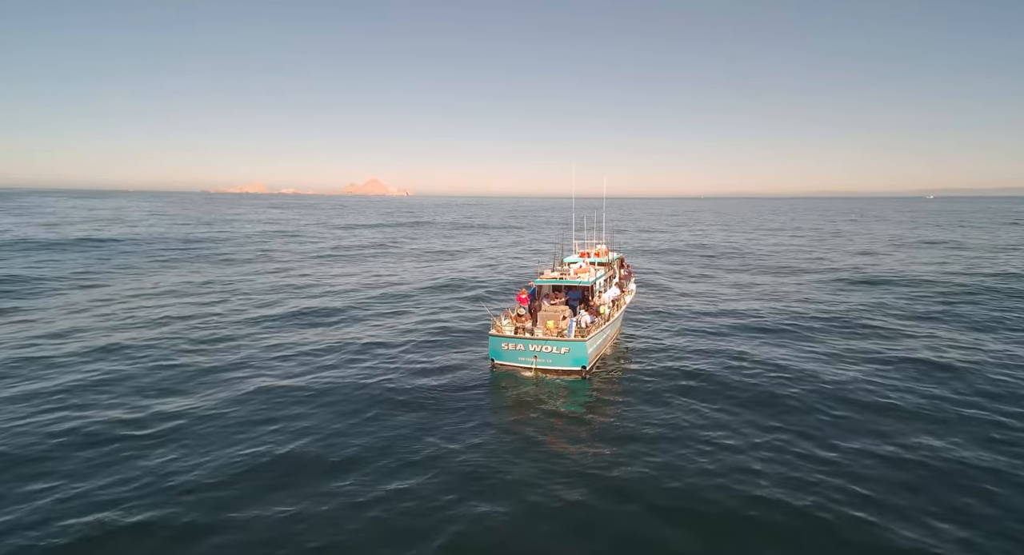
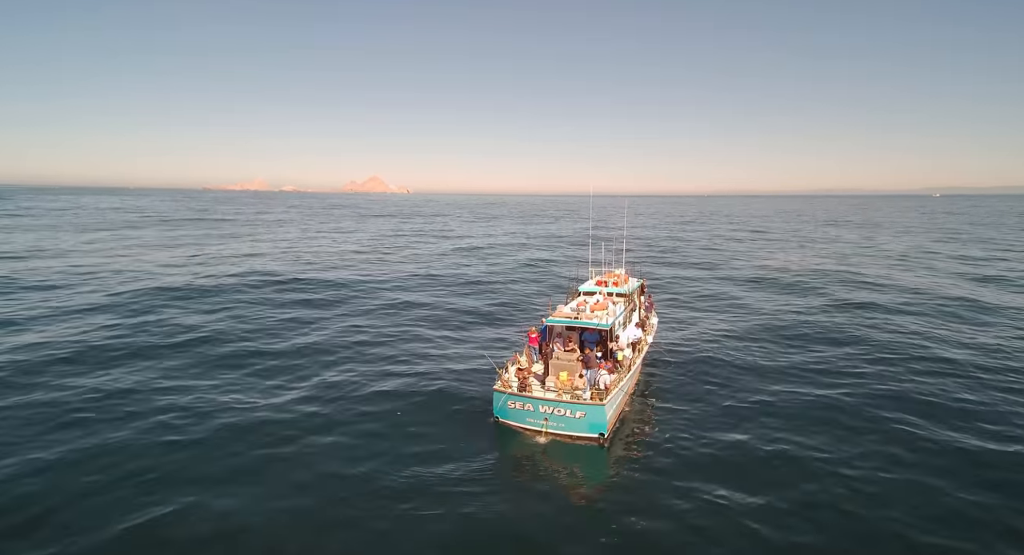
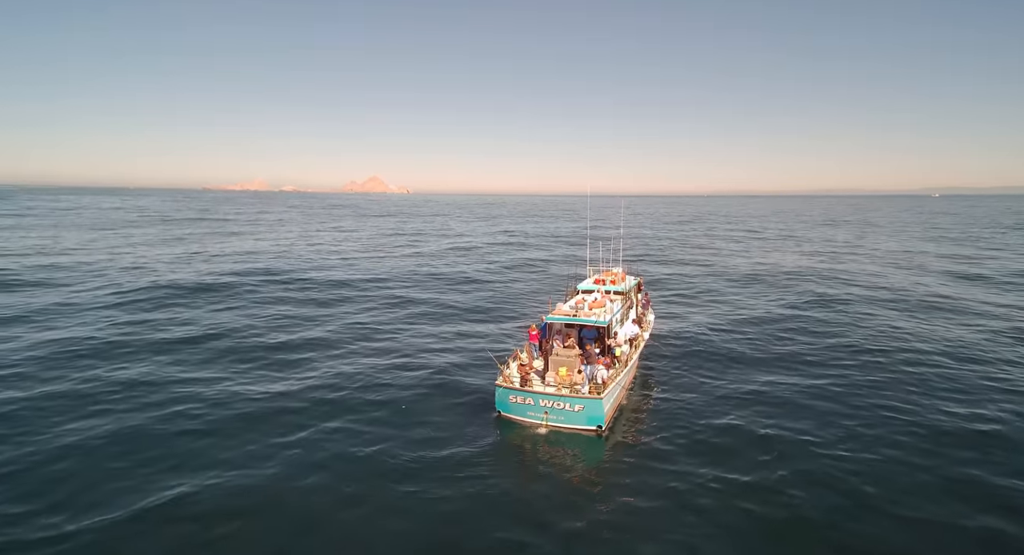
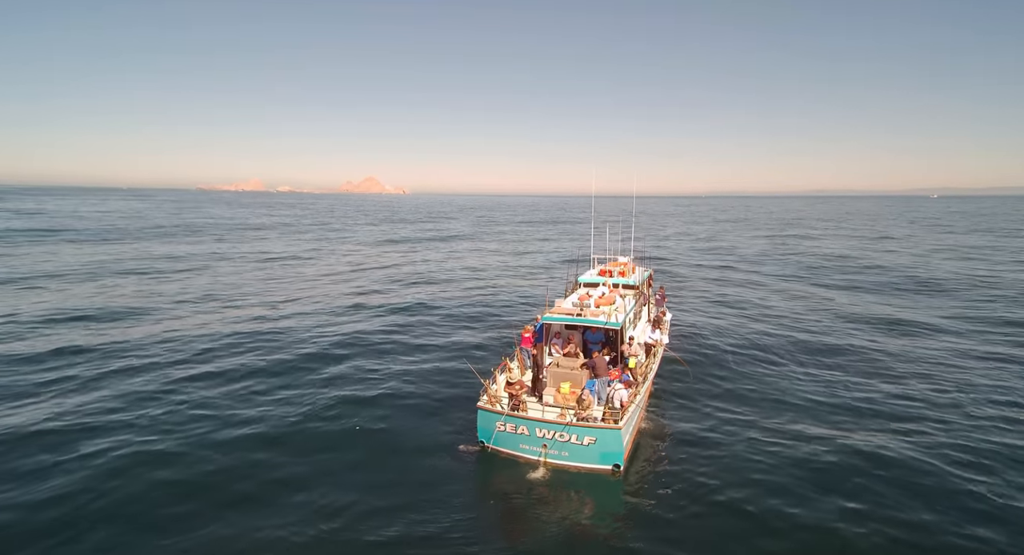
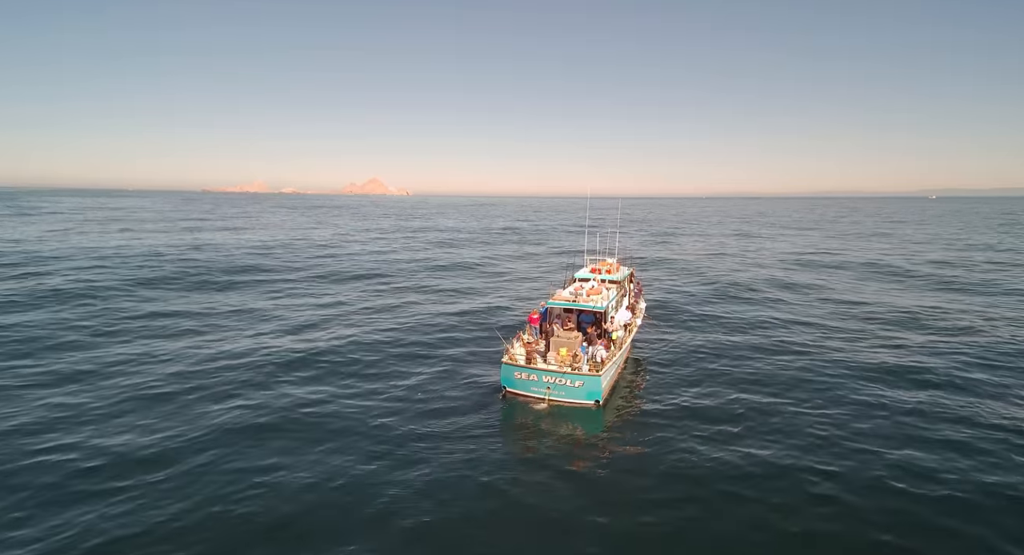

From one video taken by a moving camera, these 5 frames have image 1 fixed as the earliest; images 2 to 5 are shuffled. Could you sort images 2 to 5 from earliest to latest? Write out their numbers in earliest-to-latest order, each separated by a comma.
5, 3, 2, 4
